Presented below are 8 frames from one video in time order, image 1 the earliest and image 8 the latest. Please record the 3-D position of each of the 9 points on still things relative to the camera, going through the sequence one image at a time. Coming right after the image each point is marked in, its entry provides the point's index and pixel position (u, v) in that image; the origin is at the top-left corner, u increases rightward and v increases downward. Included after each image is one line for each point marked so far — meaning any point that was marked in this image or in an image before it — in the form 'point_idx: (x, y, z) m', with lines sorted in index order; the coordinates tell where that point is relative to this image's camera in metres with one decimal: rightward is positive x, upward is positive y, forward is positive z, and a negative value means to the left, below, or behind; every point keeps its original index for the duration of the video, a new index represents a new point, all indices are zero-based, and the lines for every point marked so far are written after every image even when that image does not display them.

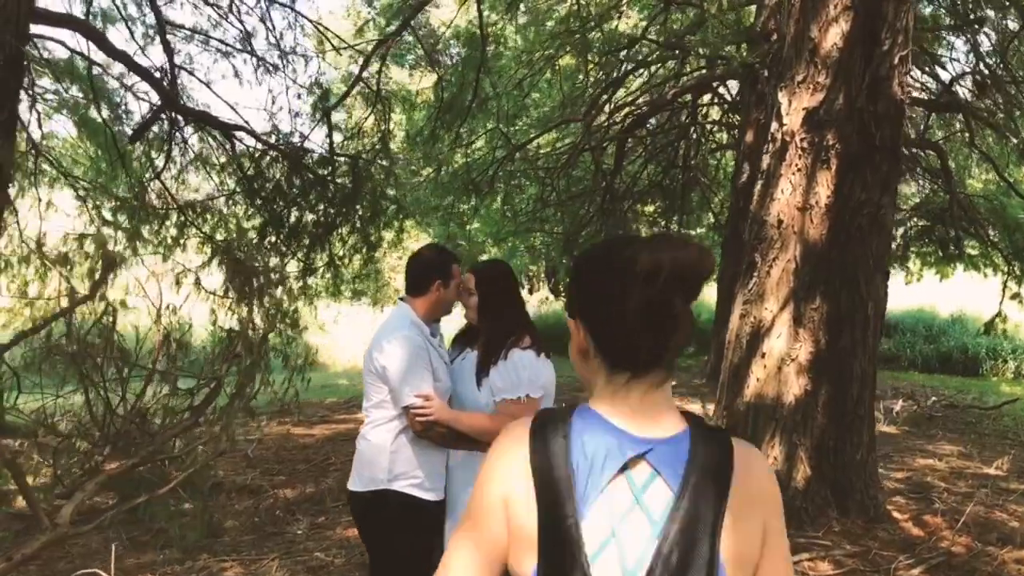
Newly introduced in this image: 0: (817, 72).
0: (+1.5, +1.0, +4.2) m
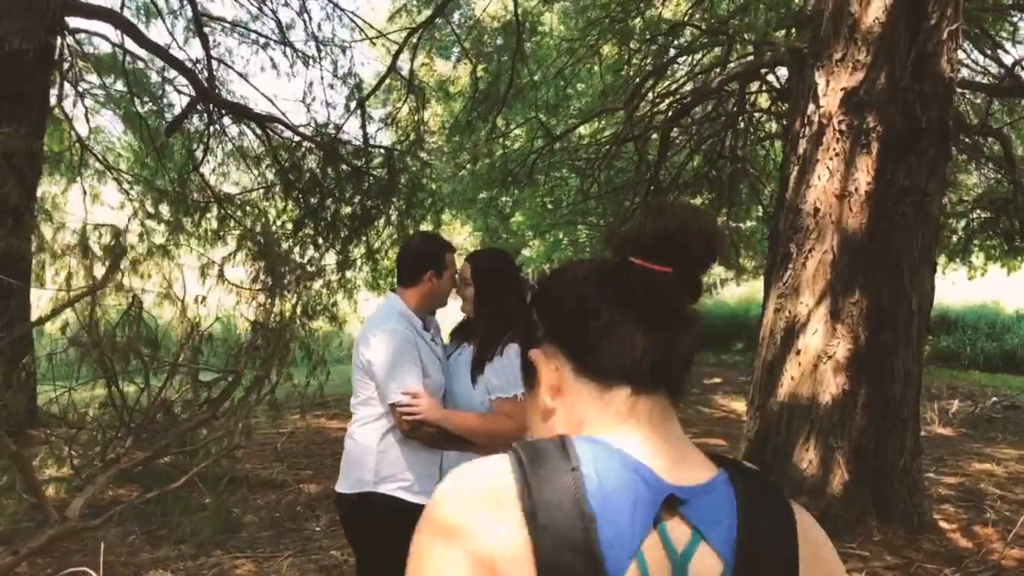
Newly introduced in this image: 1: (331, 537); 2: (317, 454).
0: (+1.6, +1.1, +3.9) m
1: (-1.0, -1.3, +4.7) m
2: (-1.5, -1.3, +6.7) m
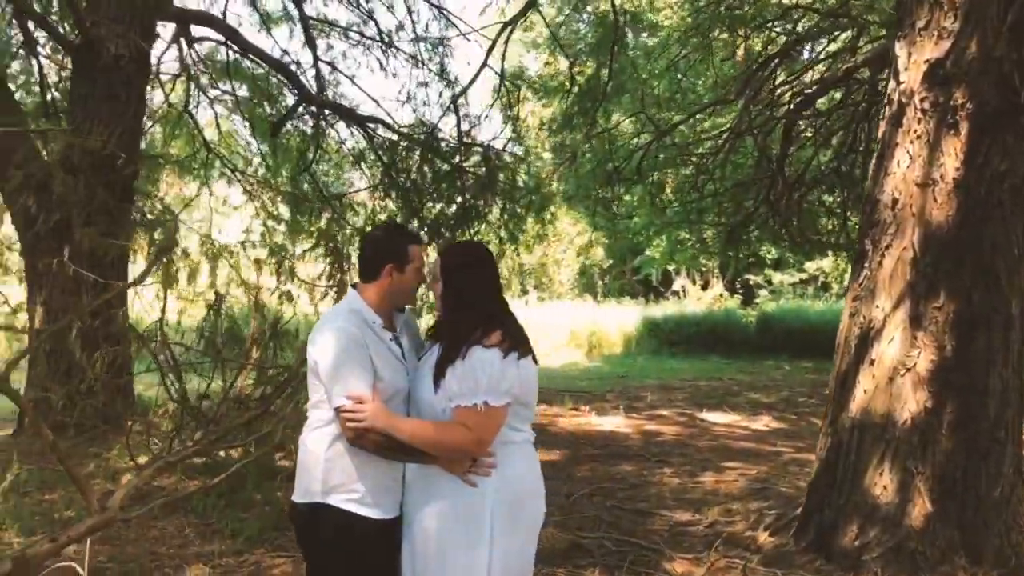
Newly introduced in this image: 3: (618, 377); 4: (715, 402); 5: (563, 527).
0: (+1.7, +1.1, +3.4) m
1: (-0.7, -1.3, +4.6) m
2: (-0.9, -1.2, +6.7) m
3: (+1.5, -1.3, +12.3) m
4: (+2.3, -1.3, +10.0) m
5: (+0.3, -1.3, +4.7) m
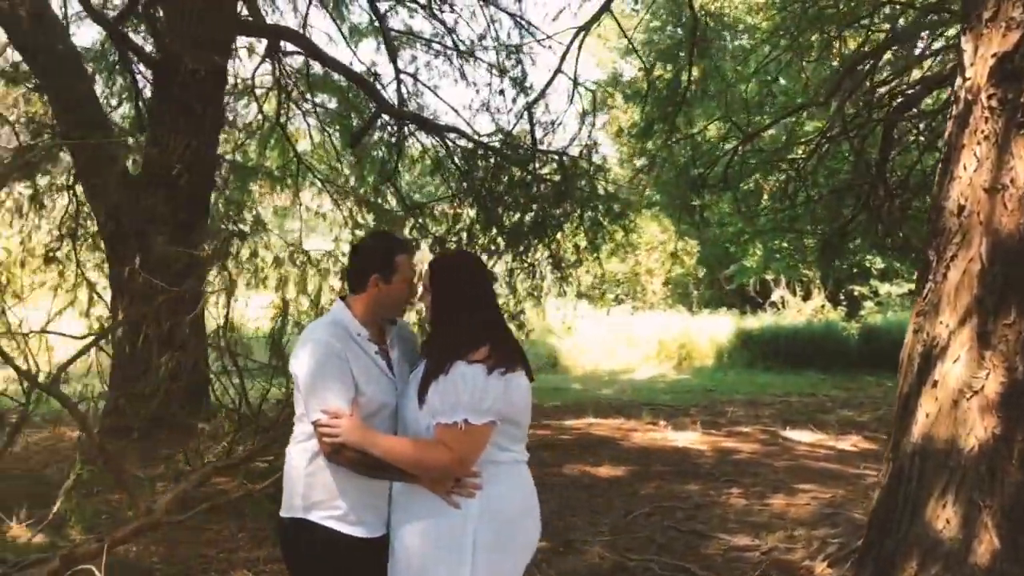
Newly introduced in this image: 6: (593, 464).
0: (+1.8, +1.0, +3.1) m
1: (-0.5, -1.4, +4.6) m
2: (-0.4, -1.3, +6.6) m
3: (+2.7, -1.4, +12.0) m
4: (+3.2, -1.4, +9.6) m
5: (+0.5, -1.3, +4.5) m
6: (+0.6, -1.3, +6.7) m
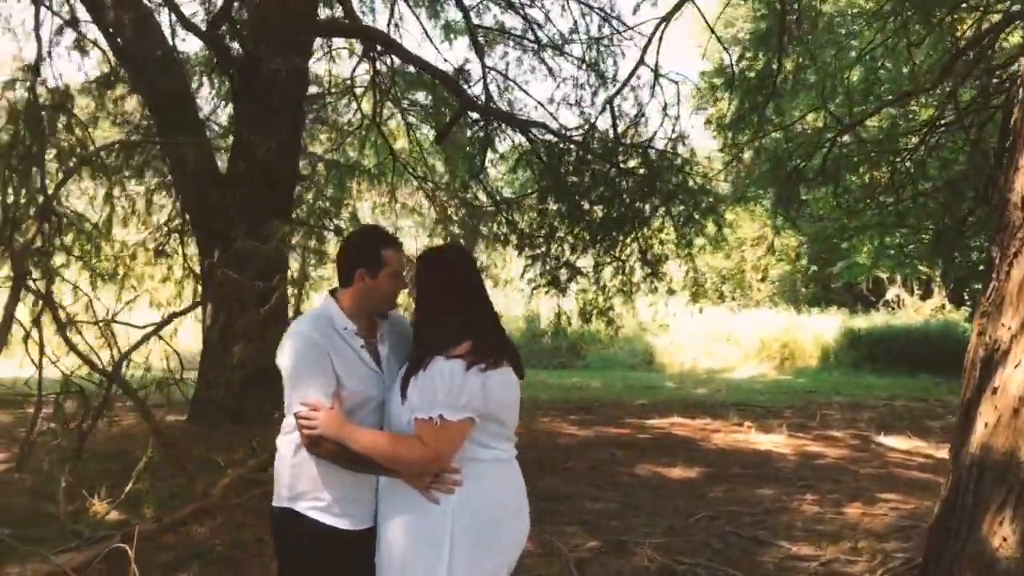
0: (+1.8, +1.0, +2.8) m
1: (-0.2, -1.3, +4.6) m
2: (+0.1, -1.3, +6.6) m
3: (+3.9, -1.4, +11.5) m
4: (+4.1, -1.4, +9.0) m
5: (+0.8, -1.3, +4.4) m
6: (+1.1, -1.3, +6.5) m
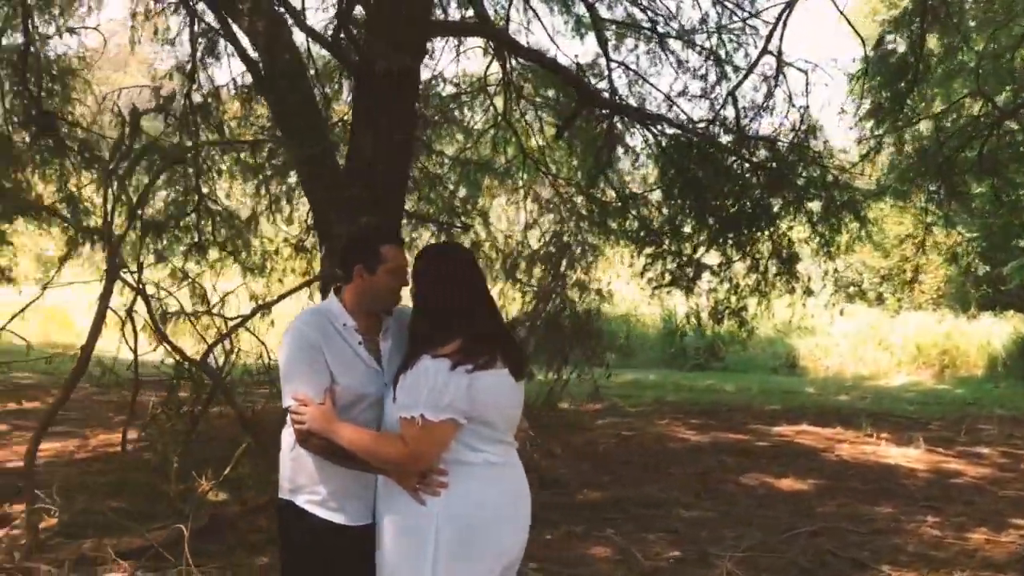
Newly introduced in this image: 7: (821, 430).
0: (+1.9, +1.0, +2.4) m
1: (+0.2, -1.3, +4.5) m
2: (+0.9, -1.3, +6.4) m
3: (+5.5, -1.4, +10.6) m
4: (+5.2, -1.4, +8.1) m
5: (+1.1, -1.3, +4.2) m
6: (+1.9, -1.3, +6.2) m
7: (+2.9, -1.3, +8.2) m
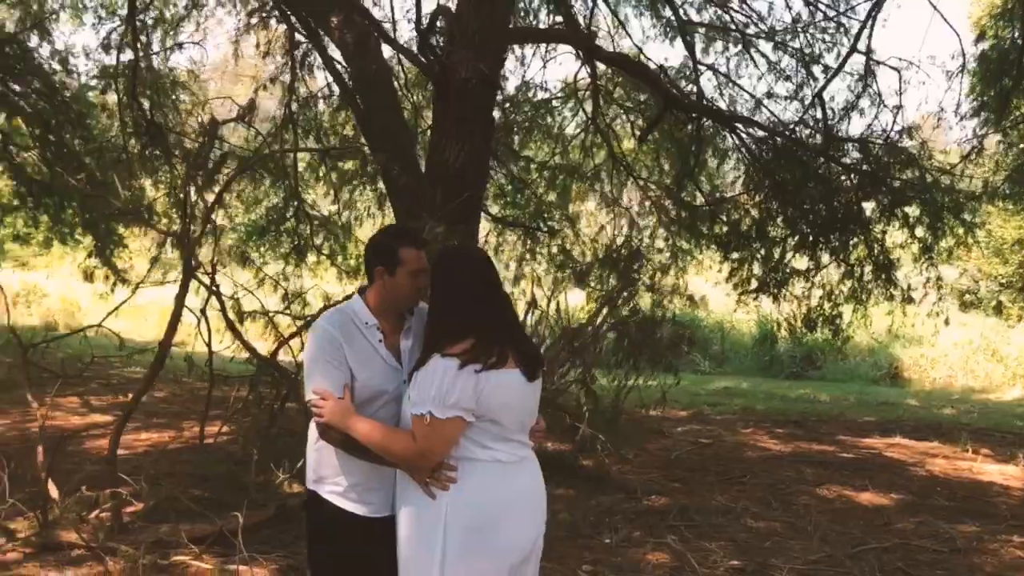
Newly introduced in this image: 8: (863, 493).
0: (+2.0, +1.0, +2.2) m
1: (+0.5, -1.4, +4.5) m
2: (+1.4, -1.3, +6.3) m
3: (+6.4, -1.5, +9.9) m
4: (+5.9, -1.5, +7.5) m
5: (+1.4, -1.3, +4.1) m
6: (+2.4, -1.4, +6.0) m
7: (+3.6, -1.4, +7.8) m
8: (+2.3, -1.4, +5.8) m
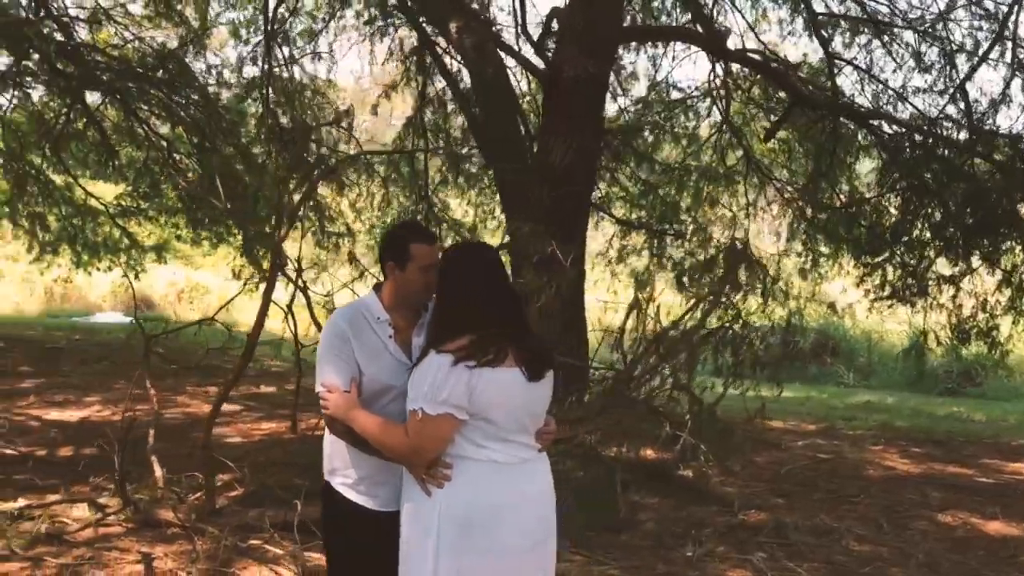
0: (+2.0, +1.0, +1.8) m
1: (+0.9, -1.4, +4.3) m
2: (+2.1, -1.3, +6.0) m
3: (+7.7, -1.6, +8.6) m
4: (+6.7, -1.6, +6.3) m
5: (+1.6, -1.4, +3.7) m
6: (+3.0, -1.4, +5.4) m
7: (+4.5, -1.5, +7.0) m
8: (+2.9, -1.4, +5.3) m
